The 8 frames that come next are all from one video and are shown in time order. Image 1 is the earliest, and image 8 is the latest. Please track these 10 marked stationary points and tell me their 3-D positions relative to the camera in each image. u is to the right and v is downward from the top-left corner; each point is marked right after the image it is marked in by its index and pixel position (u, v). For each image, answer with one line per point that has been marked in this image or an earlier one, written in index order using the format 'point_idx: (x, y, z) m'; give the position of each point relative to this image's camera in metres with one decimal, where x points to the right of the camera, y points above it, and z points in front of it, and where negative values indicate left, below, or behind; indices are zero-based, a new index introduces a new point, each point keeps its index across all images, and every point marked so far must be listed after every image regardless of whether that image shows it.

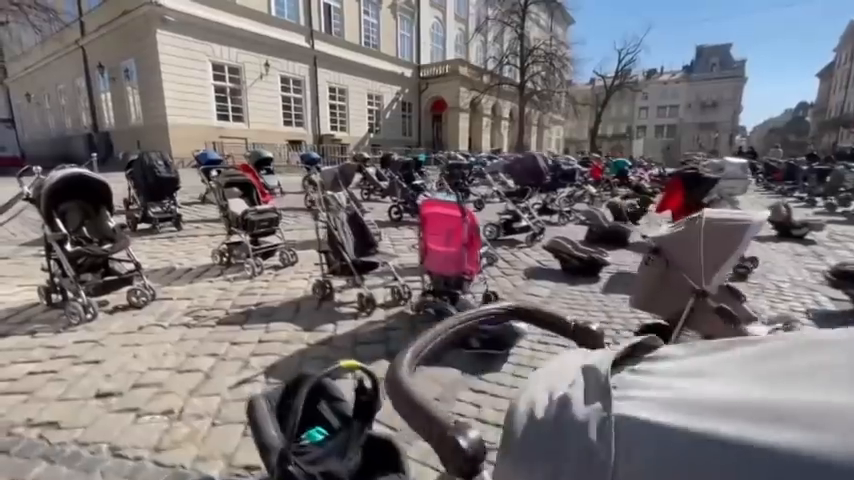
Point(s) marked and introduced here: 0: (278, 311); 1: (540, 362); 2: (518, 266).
0: (-1.5, -0.7, +4.0) m
1: (+0.9, -1.0, +3.2) m
2: (+1.3, -0.4, +5.6) m
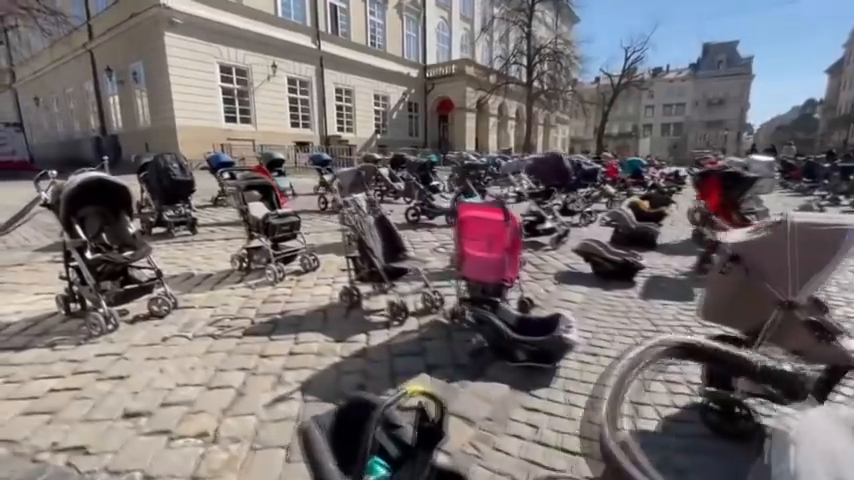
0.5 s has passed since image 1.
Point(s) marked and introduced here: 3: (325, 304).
0: (-1.1, -0.8, +3.8) m
1: (+1.2, -1.0, +3.0) m
2: (+1.6, -0.4, +5.4) m
3: (-1.1, -0.7, +4.1) m
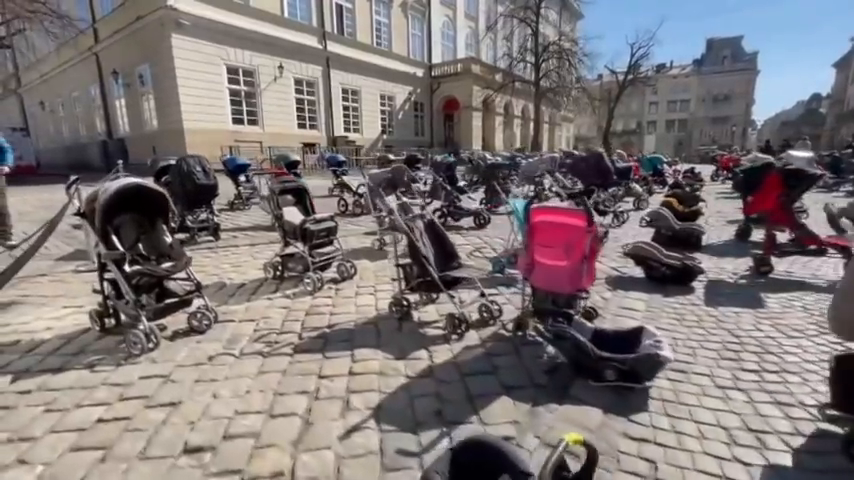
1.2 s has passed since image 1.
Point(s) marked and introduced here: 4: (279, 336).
0: (-0.6, -0.8, +3.5) m
1: (+1.8, -1.0, +2.7) m
2: (+2.2, -0.4, +5.1) m
3: (-0.5, -0.7, +3.9) m
4: (-1.3, -0.8, +3.5) m
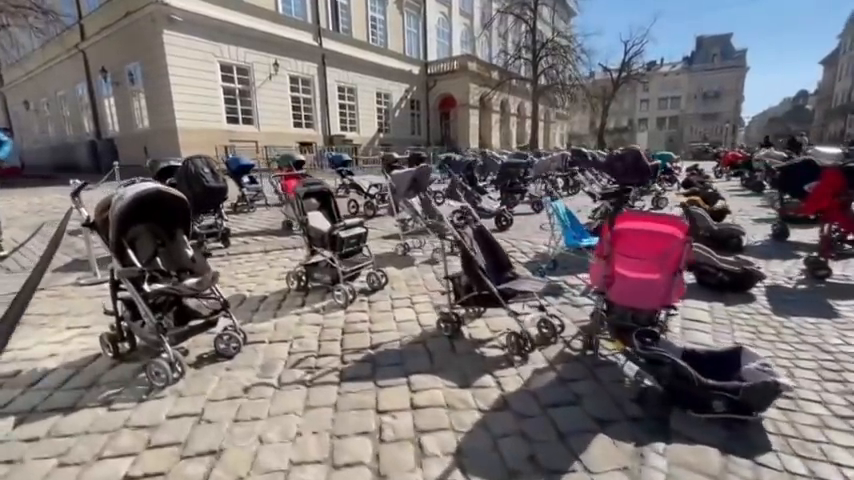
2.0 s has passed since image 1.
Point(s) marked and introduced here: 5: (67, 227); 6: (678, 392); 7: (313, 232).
0: (-0.1, -0.9, +3.1) m
1: (+2.2, -1.1, +2.3) m
2: (+2.6, -0.5, +4.8) m
3: (-0.1, -0.8, +3.5) m
4: (-0.8, -0.9, +3.1) m
5: (-6.9, +0.2, +7.6) m
6: (+1.5, -0.9, +2.5) m
7: (-1.2, +0.1, +4.3) m
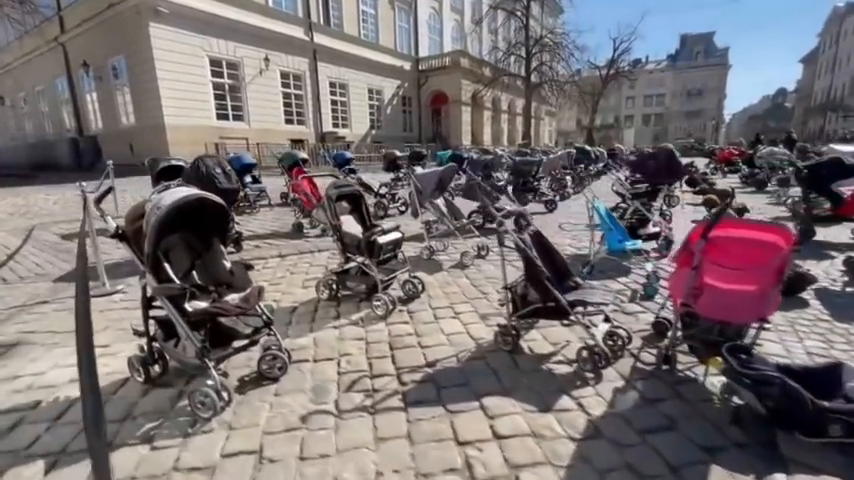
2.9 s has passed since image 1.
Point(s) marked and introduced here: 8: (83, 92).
0: (+0.3, -1.0, +2.9) m
1: (+2.7, -1.2, +2.2) m
2: (+3.0, -0.5, +4.6) m
3: (+0.4, -0.9, +3.2) m
4: (-0.4, -1.0, +2.8) m
5: (-6.6, +0.2, +7.2) m
6: (+2.0, -1.0, +2.3) m
7: (-0.8, 0.0, +4.0) m
8: (-16.9, +7.3, +19.7) m
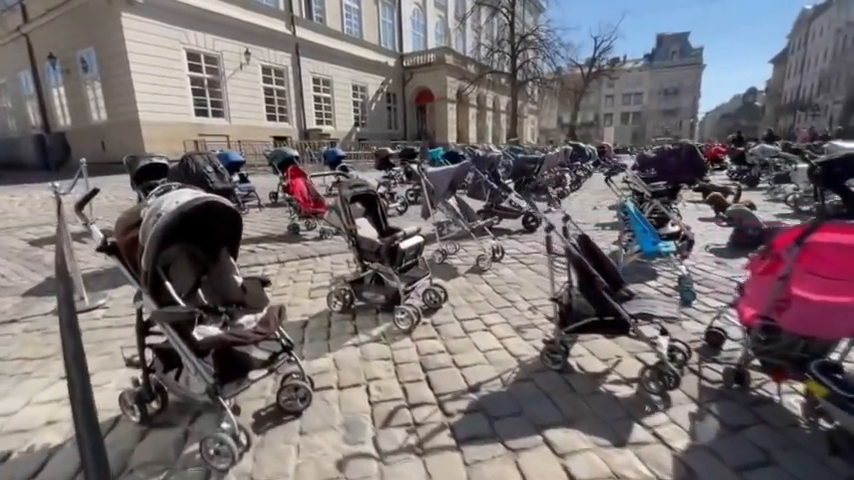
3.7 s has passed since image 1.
0: (+0.6, -1.0, +2.5) m
1: (+3.1, -1.2, +1.9) m
2: (+3.2, -0.5, +4.4) m
3: (+0.7, -0.9, +2.9) m
4: (-0.1, -1.1, +2.5) m
5: (-6.5, +0.1, +6.5) m
6: (+2.4, -1.0, +2.0) m
7: (-0.6, 0.0, +3.6) m
8: (-17.5, +7.2, +18.5) m
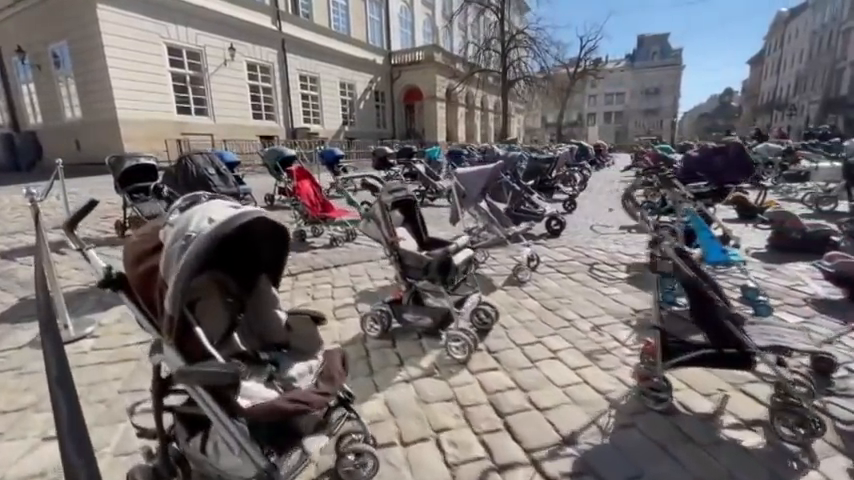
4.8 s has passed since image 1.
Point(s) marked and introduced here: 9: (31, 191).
0: (+1.1, -1.1, +2.0) m
1: (+3.6, -1.2, +1.5) m
2: (+3.6, -0.6, +4.0) m
3: (+1.1, -1.0, +2.4) m
4: (+0.4, -1.2, +2.0) m
5: (-6.2, -0.1, +5.7) m
6: (+2.8, -1.1, +1.6) m
7: (-0.1, -0.1, +3.0) m
8: (-17.7, +6.9, +17.3) m
9: (-3.3, +0.4, +3.3) m
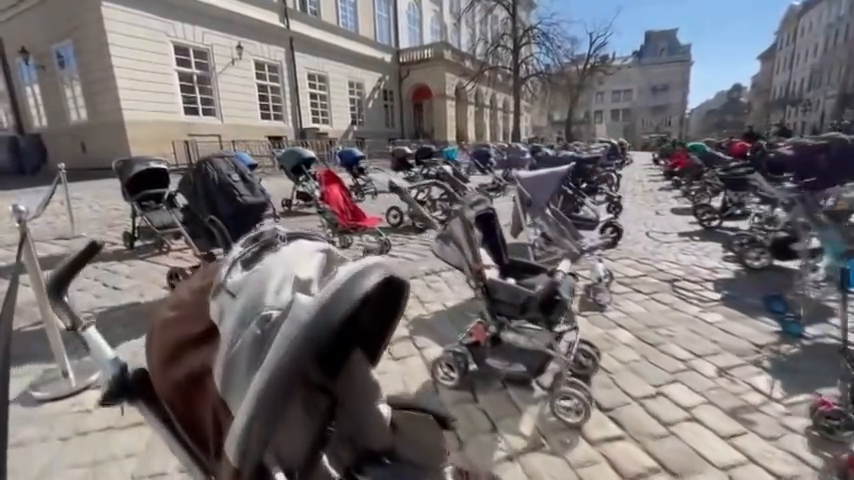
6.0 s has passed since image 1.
0: (+1.7, -1.3, +1.4) m
1: (+4.1, -1.4, +0.8) m
2: (+4.2, -0.7, +3.3) m
3: (+1.7, -1.2, +1.7) m
4: (+1.0, -1.3, +1.3) m
5: (-5.6, -0.3, +5.1) m
6: (+3.4, -1.2, +0.9) m
7: (+0.4, -0.3, +2.4) m
8: (-17.0, +6.7, +16.8) m
9: (-2.7, +0.2, +2.7) m
